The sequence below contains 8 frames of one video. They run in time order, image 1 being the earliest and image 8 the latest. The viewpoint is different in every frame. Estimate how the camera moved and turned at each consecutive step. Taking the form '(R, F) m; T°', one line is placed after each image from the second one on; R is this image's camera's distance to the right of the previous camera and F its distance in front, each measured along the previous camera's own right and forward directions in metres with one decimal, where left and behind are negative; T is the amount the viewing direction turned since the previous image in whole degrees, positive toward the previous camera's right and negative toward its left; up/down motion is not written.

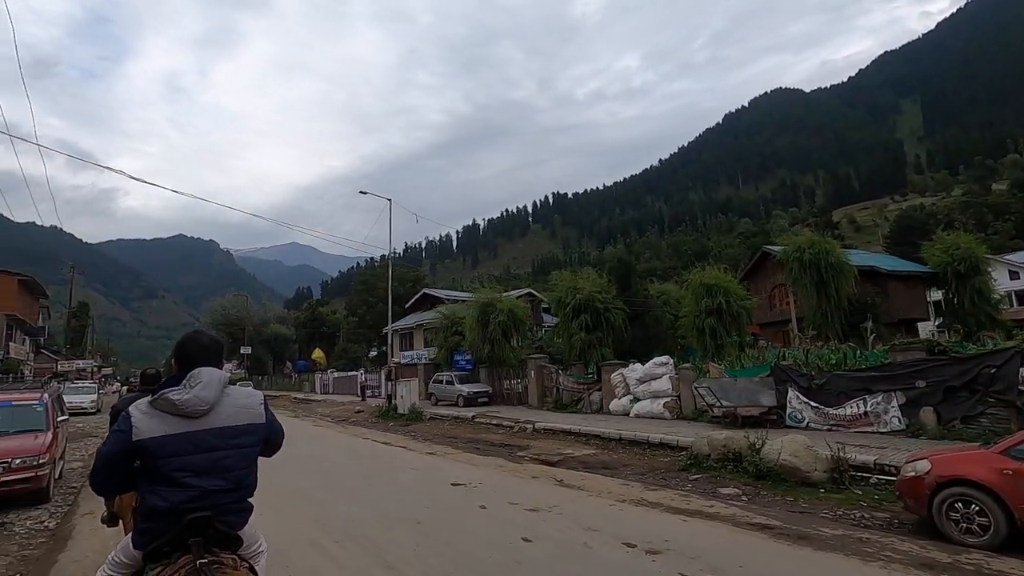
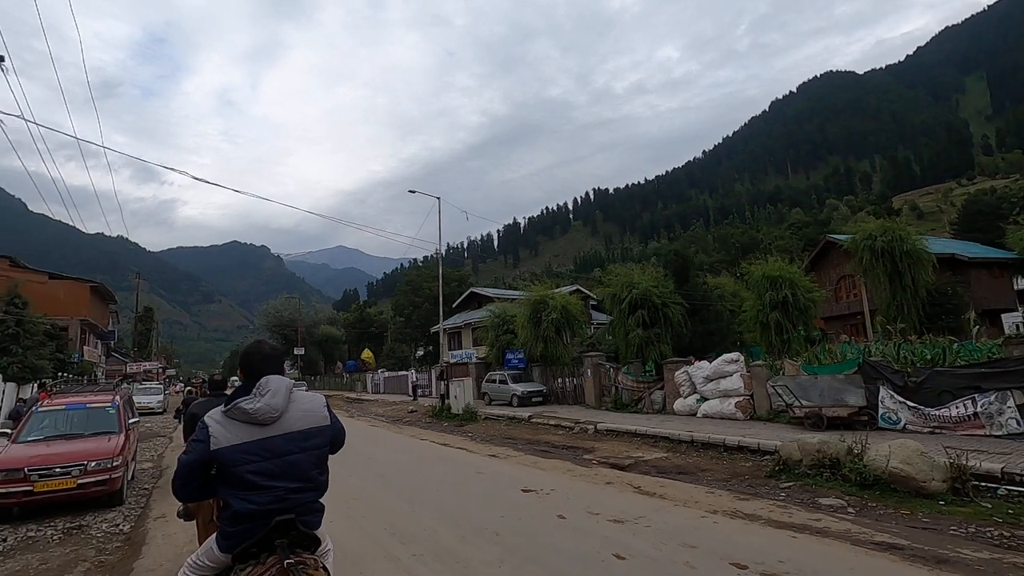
(-0.5, +0.6) m; -4°
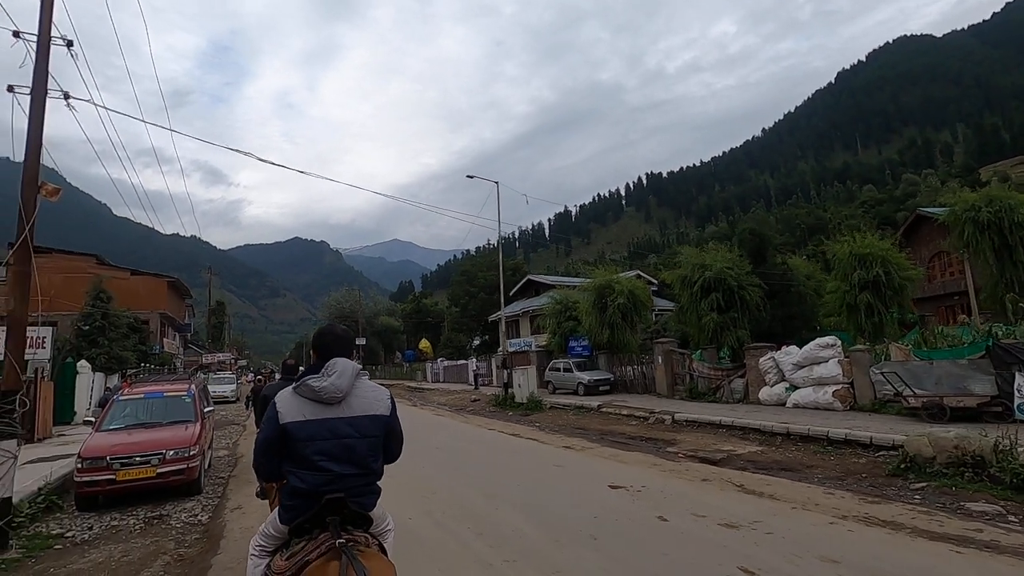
(-0.5, +0.8) m; -6°
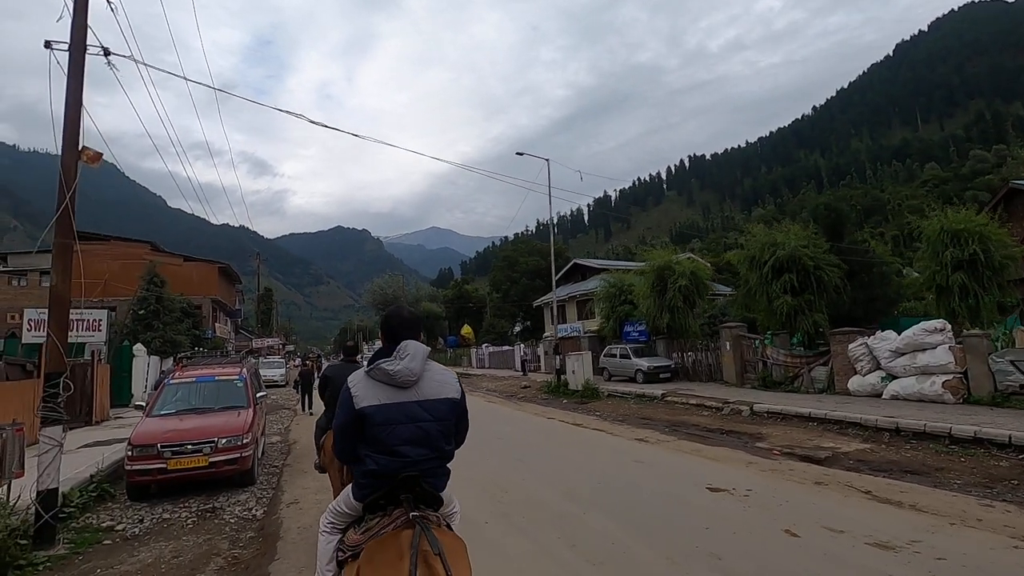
(-0.7, +1.1) m; -4°
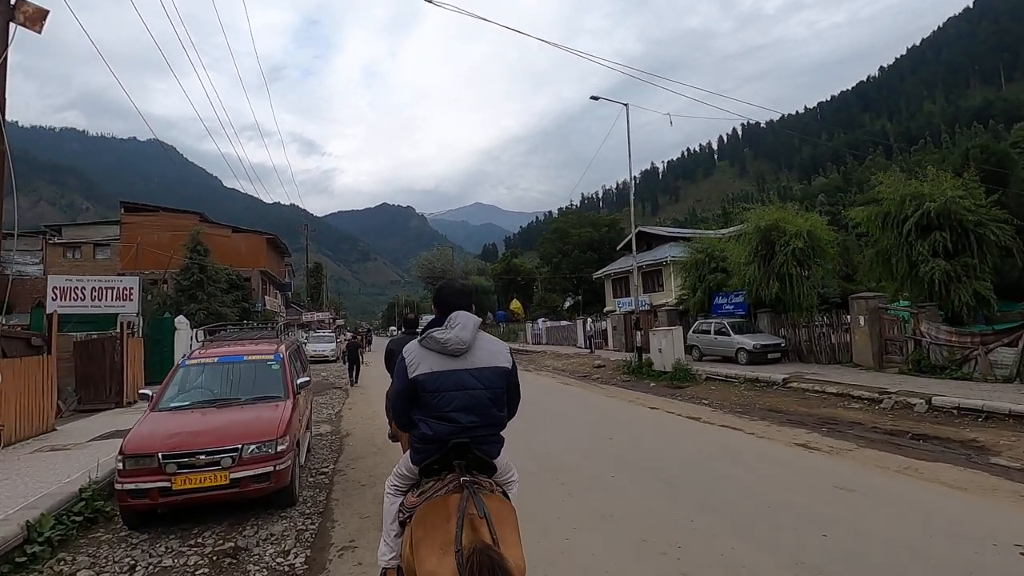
(-1.3, +3.1) m; -5°
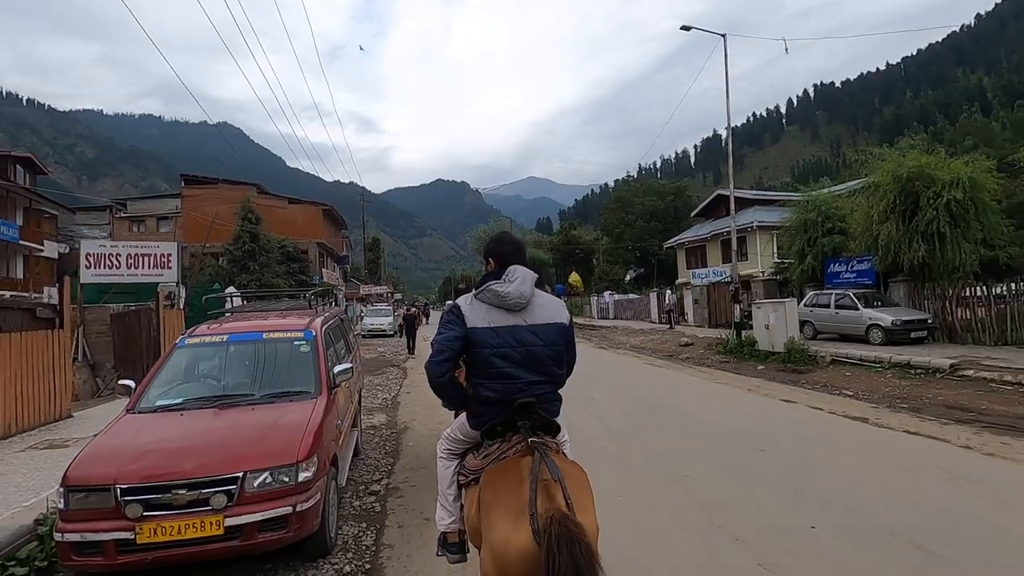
(-0.8, +2.7) m; -6°
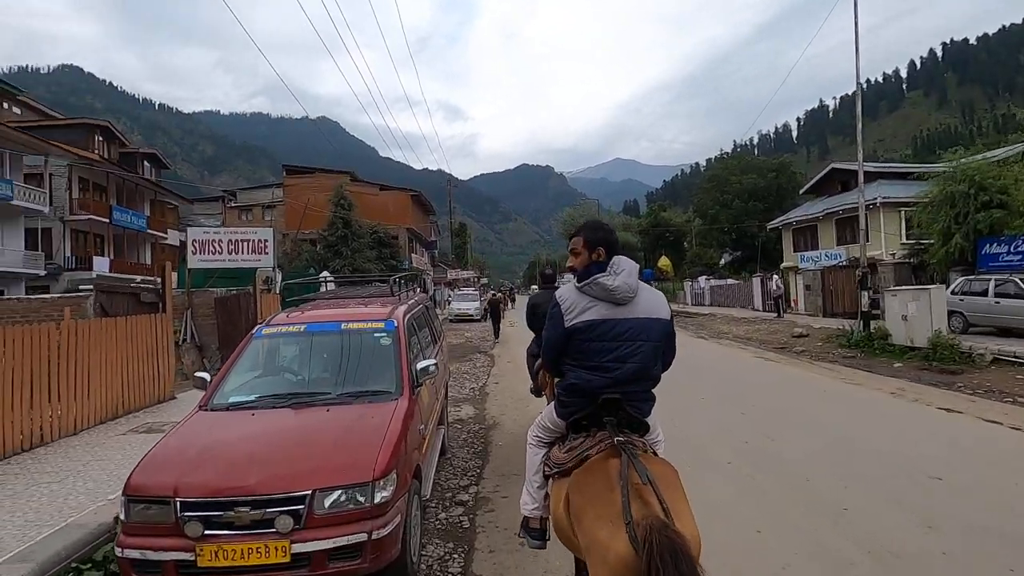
(-0.2, +0.9) m; -9°
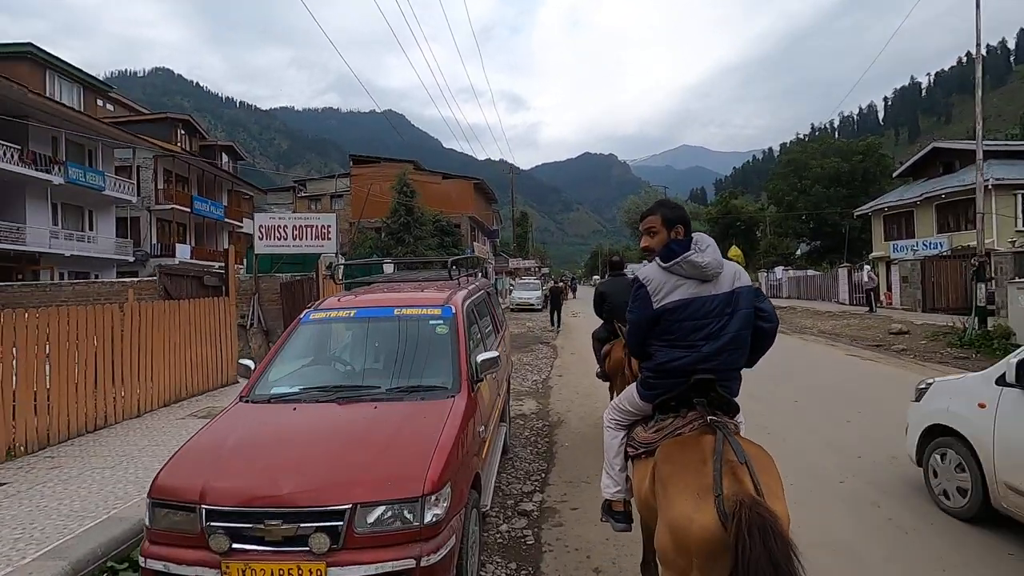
(-0.1, +0.7) m; -6°
